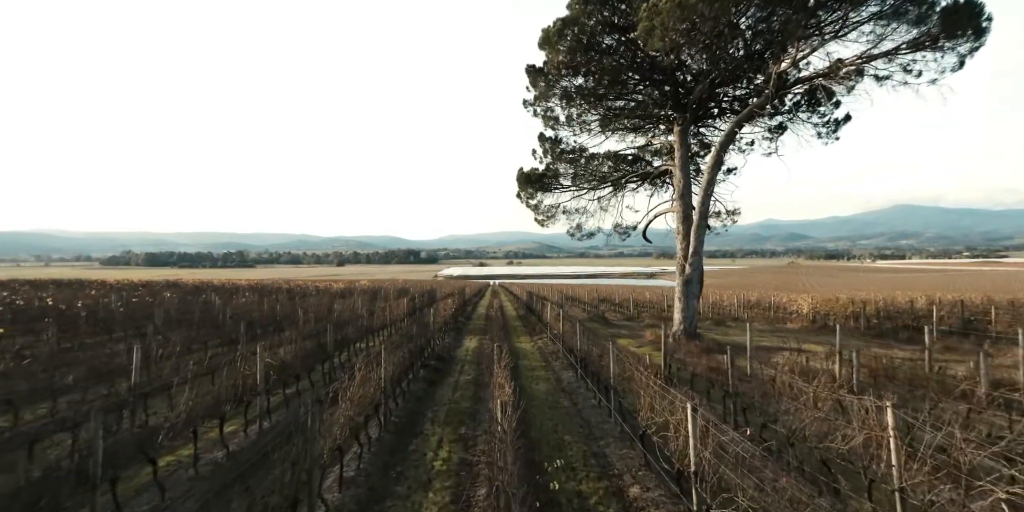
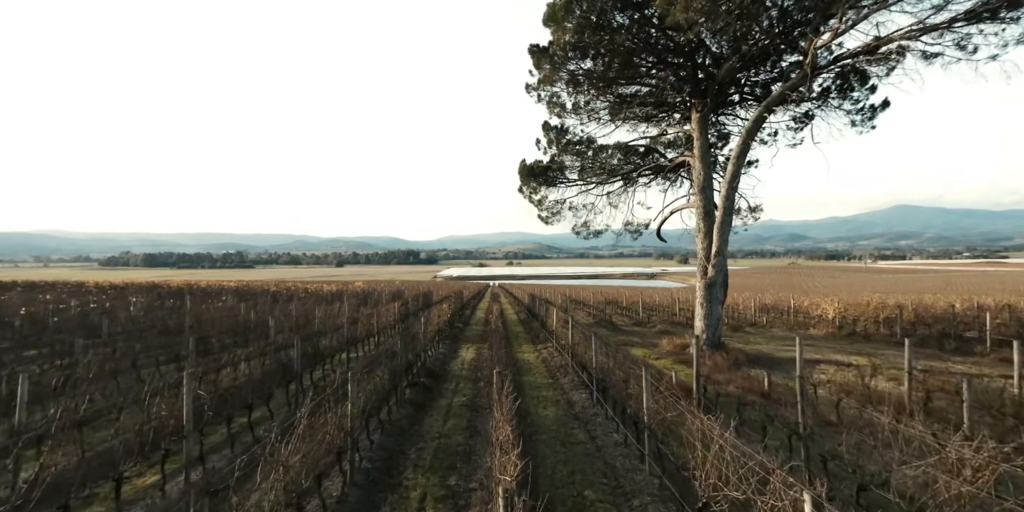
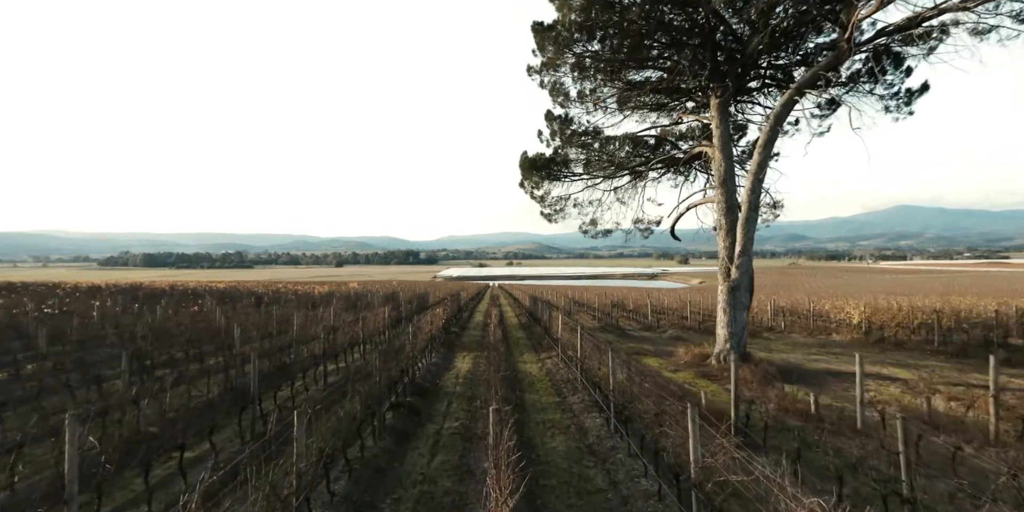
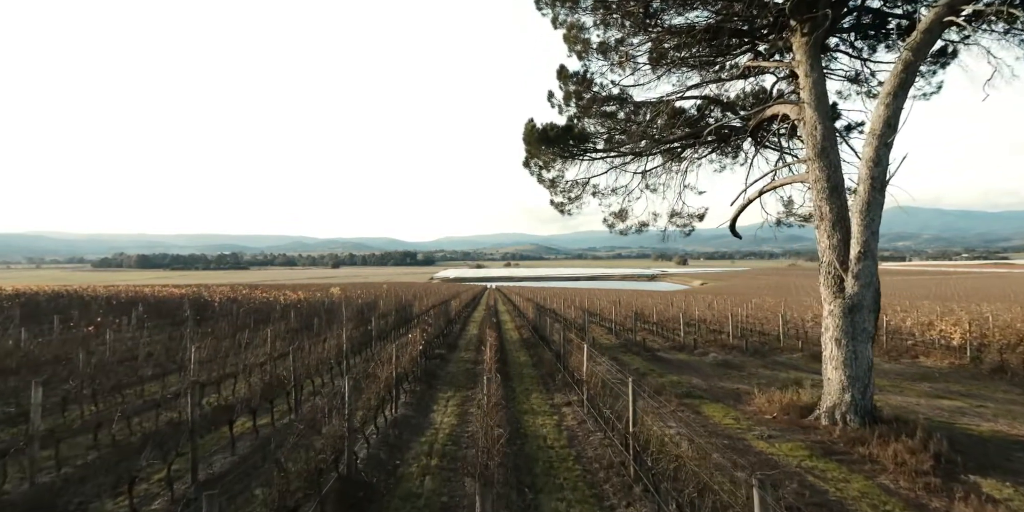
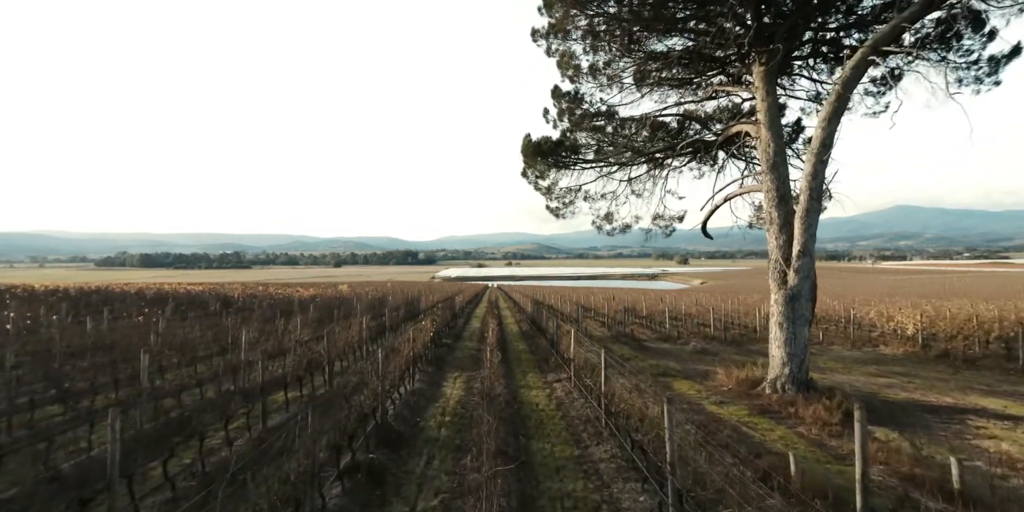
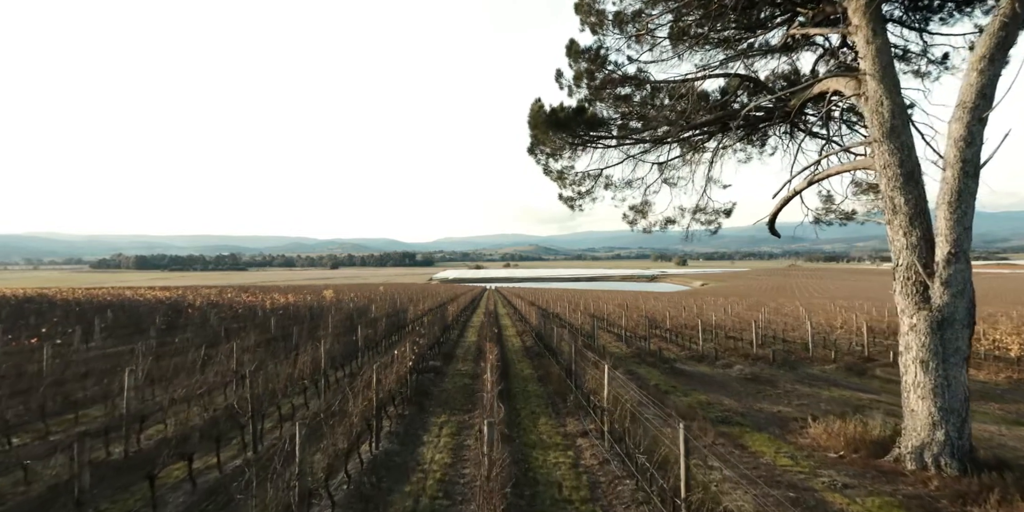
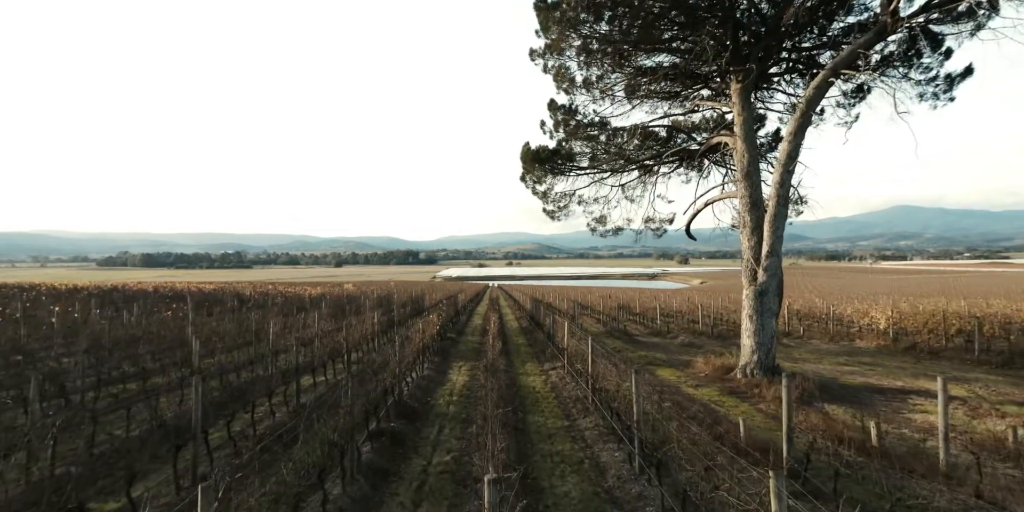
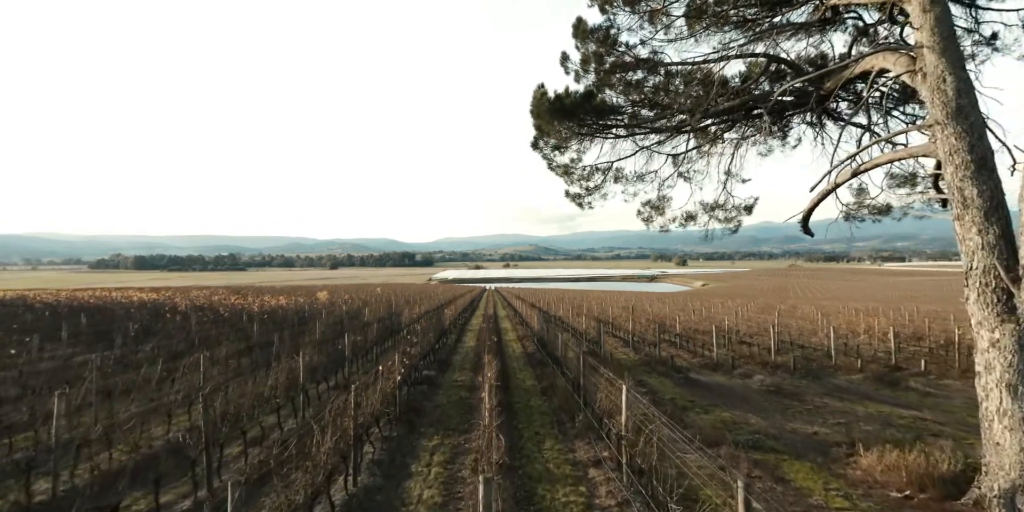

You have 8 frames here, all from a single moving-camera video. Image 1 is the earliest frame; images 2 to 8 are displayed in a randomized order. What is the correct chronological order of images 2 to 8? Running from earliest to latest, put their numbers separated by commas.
2, 3, 7, 5, 4, 6, 8
